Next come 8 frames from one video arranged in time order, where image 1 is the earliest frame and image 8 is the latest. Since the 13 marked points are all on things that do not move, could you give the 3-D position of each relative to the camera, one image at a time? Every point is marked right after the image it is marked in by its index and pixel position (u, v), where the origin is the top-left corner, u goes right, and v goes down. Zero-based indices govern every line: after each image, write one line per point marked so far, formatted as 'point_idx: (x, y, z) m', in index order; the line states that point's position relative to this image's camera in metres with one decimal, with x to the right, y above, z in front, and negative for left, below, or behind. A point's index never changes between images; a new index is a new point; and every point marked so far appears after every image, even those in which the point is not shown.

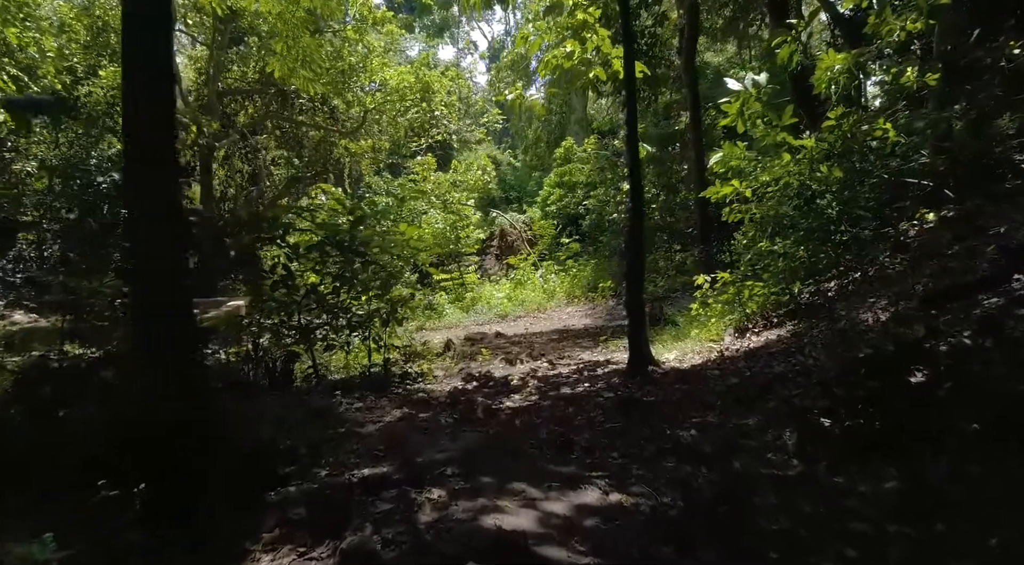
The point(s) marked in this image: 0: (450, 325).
0: (-1.2, -0.8, +13.9) m
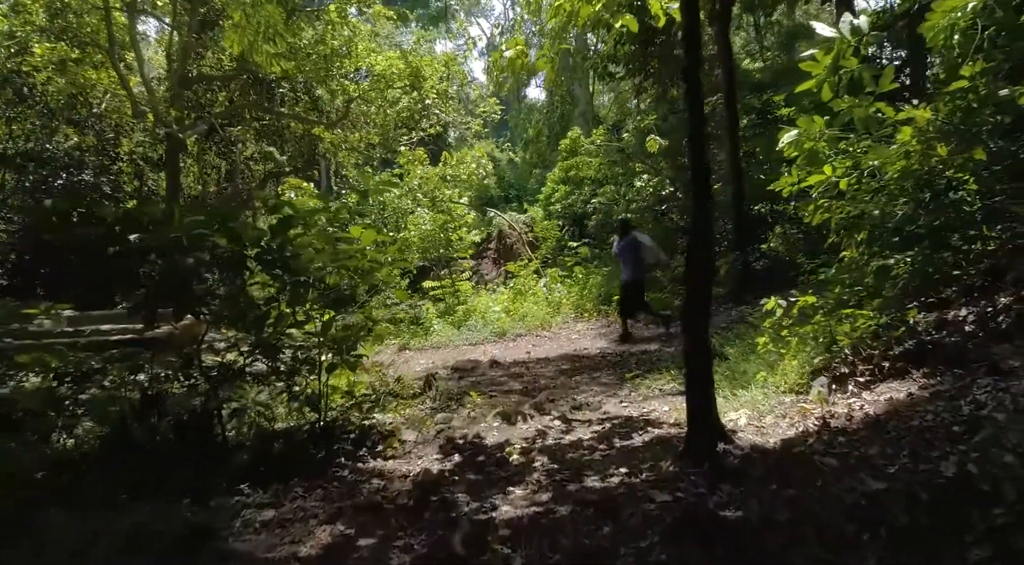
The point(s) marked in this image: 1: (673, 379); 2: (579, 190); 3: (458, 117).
0: (-1.2, -1.0, +11.9) m
1: (+1.4, -0.8, +6.6) m
2: (+1.5, +2.0, +16.8) m
3: (-1.2, +3.9, +18.5) m
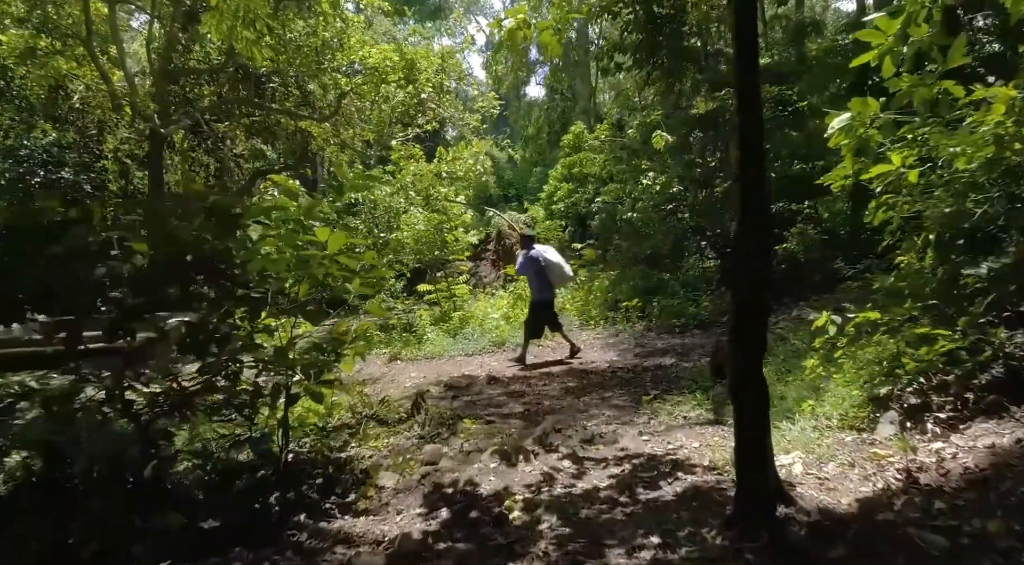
0: (-1.2, -1.0, +11.0) m
1: (+1.4, -0.9, +5.7) m
2: (+1.5, +2.0, +15.9) m
3: (-1.3, +3.9, +17.6) m
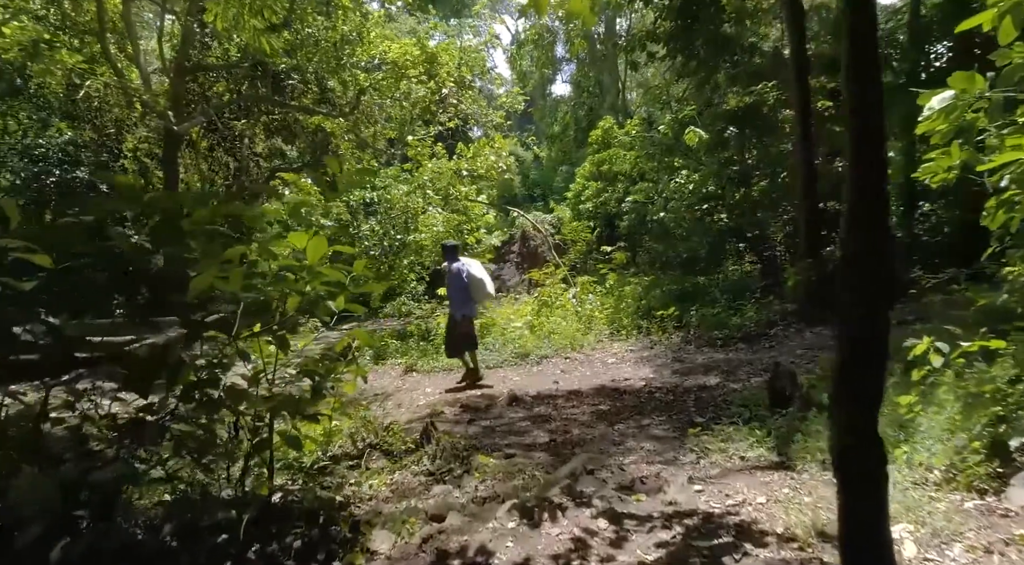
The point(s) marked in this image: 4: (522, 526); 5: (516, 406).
0: (-0.9, -1.1, +10.2) m
1: (+1.5, -1.0, +4.8) m
2: (+2.0, +1.9, +15.0) m
3: (-0.7, +3.8, +16.8) m
4: (0.0, -1.2, +3.7) m
5: (0.0, -1.1, +7.0) m
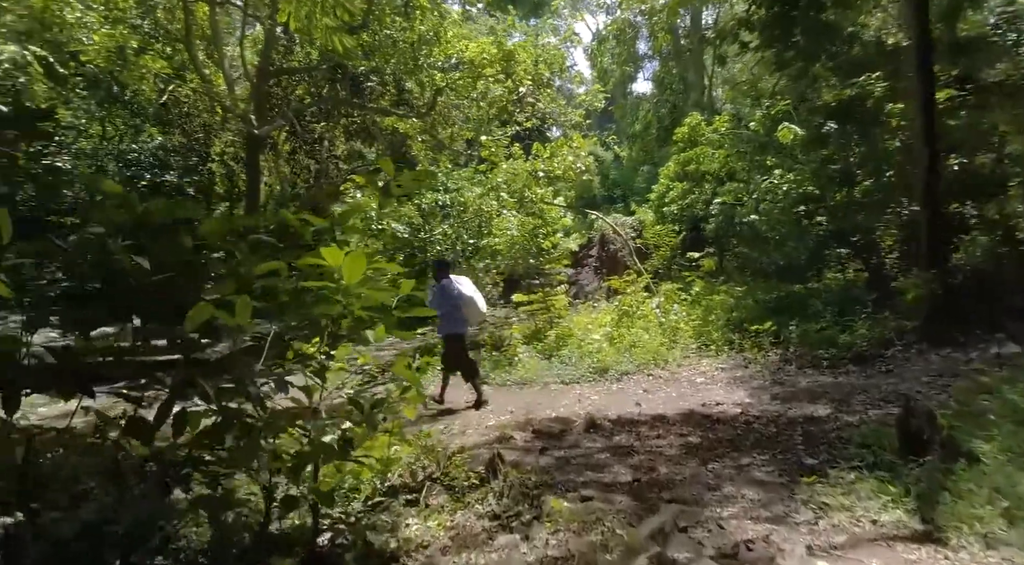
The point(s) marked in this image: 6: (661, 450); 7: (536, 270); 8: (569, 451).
0: (+0.1, -1.2, +9.5) m
1: (+1.9, -1.1, +3.9) m
2: (+3.4, +1.7, +14.0) m
3: (+1.0, +3.7, +16.1) m
4: (+0.3, -1.2, +3.0) m
5: (+0.7, -1.2, +6.3) m
6: (+1.1, -1.2, +5.6) m
7: (+0.4, +0.2, +13.6) m
8: (+0.4, -1.3, +5.8) m
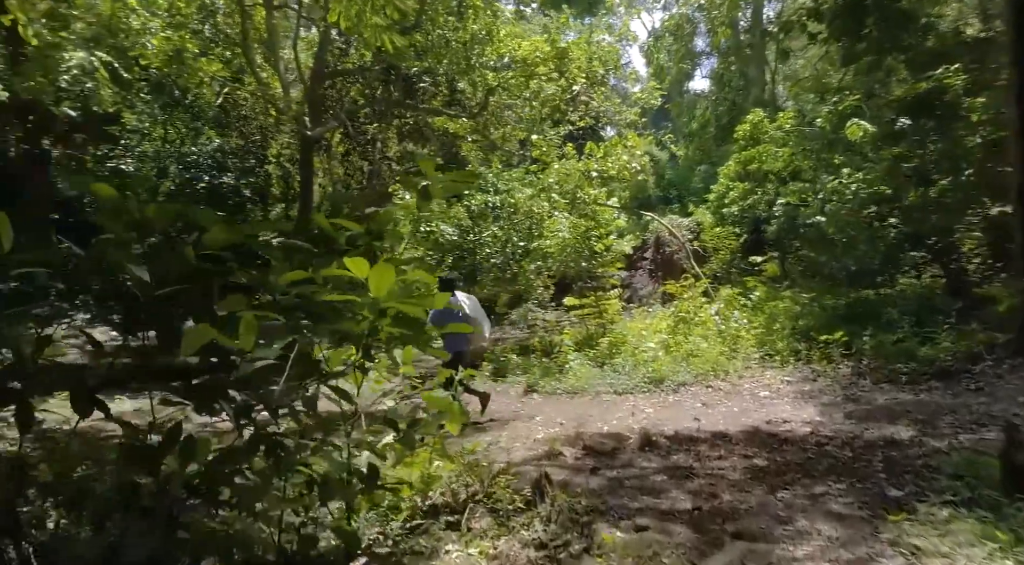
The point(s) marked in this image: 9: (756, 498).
0: (+0.7, -1.3, +9.1) m
1: (+2.1, -1.1, +3.4) m
2: (+4.3, +1.7, +13.4) m
3: (+2.0, +3.6, +15.7) m
4: (+0.5, -1.3, +2.6) m
5: (+1.1, -1.3, +5.8) m
6: (+1.4, -1.3, +5.2) m
7: (+1.3, +0.2, +13.2) m
8: (+0.8, -1.3, +5.4) m
9: (+1.5, -1.3, +4.7) m
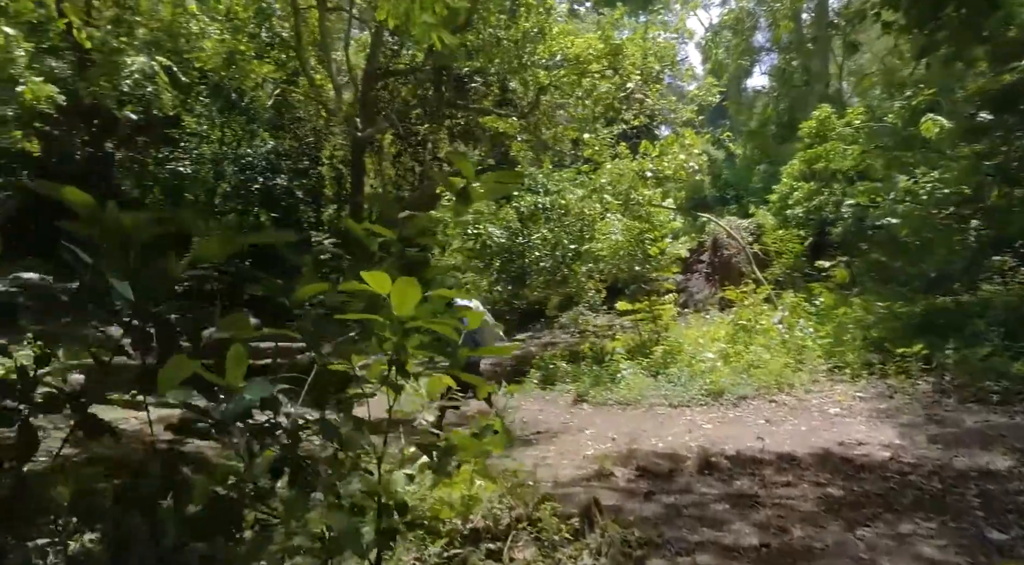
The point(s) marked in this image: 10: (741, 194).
0: (+1.2, -1.3, +8.6) m
1: (+2.3, -1.2, +2.9) m
2: (+5.2, +1.6, +12.7) m
3: (+3.1, +3.5, +15.1) m
4: (+0.6, -1.3, +2.1) m
5: (+1.4, -1.3, +5.4) m
6: (+1.7, -1.3, +4.7) m
7: (+2.1, +0.1, +12.7) m
8: (+1.1, -1.4, +4.9) m
9: (+1.7, -1.4, +4.2) m
10: (+6.0, +2.3, +20.0) m
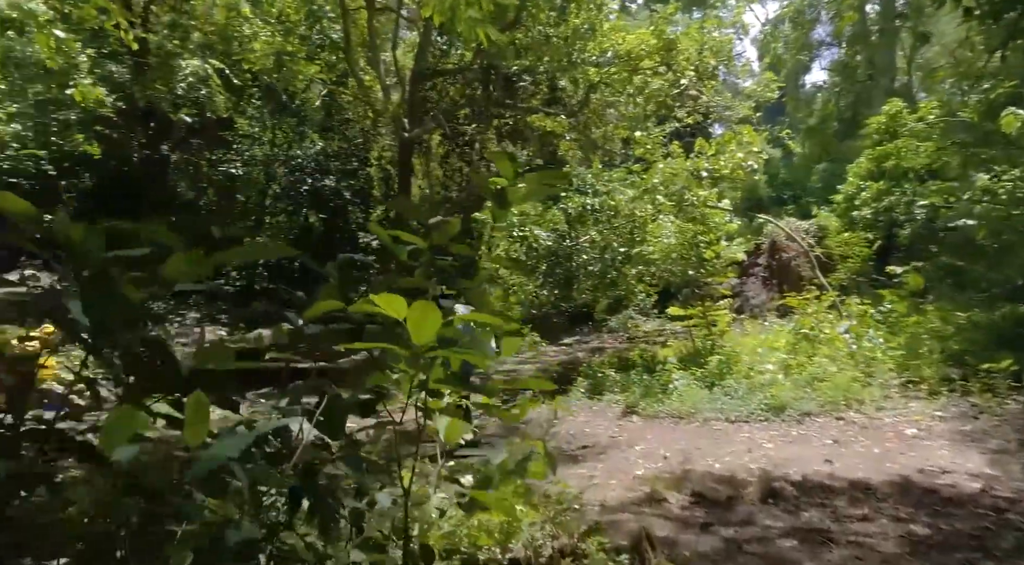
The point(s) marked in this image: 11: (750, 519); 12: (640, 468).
0: (+1.7, -1.4, +8.1) m
1: (+2.4, -1.3, +2.3) m
2: (+5.9, +1.5, +11.9) m
3: (+4.0, +3.5, +14.5) m
4: (+0.7, -1.4, +1.7) m
5: (+1.7, -1.4, +4.9) m
6: (+1.9, -1.4, +4.2) m
7: (+2.9, 0.0, +12.1) m
8: (+1.3, -1.4, +4.5) m
9: (+1.9, -1.4, +3.6) m
10: (+7.2, +2.2, +19.2) m
11: (+1.4, -1.4, +4.6) m
12: (+1.0, -1.5, +6.1) m
